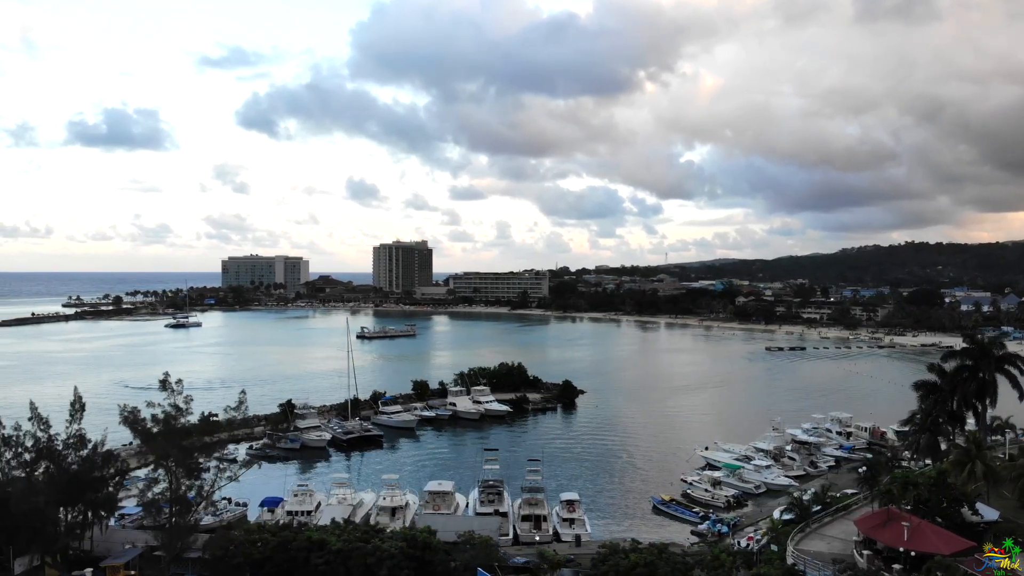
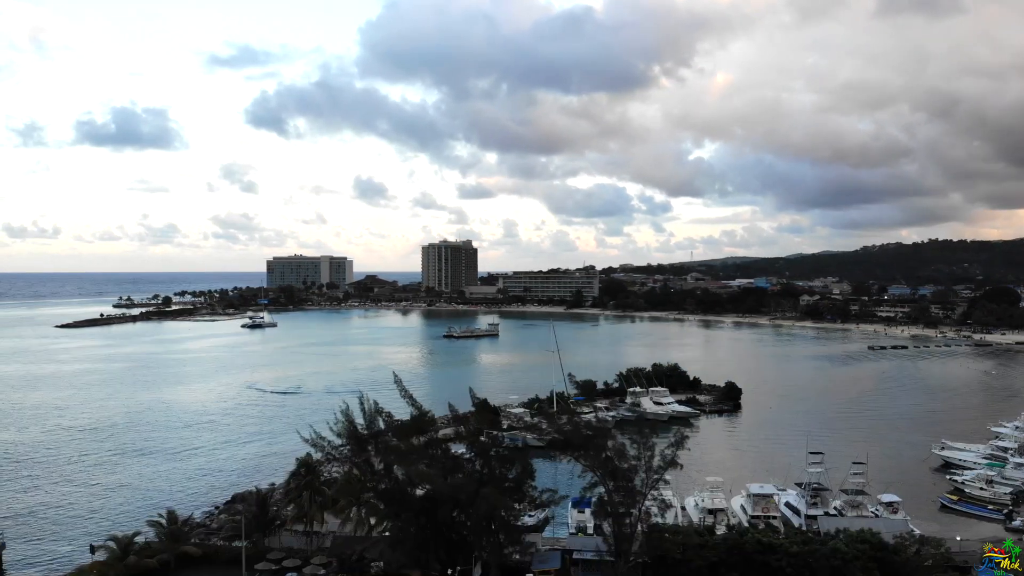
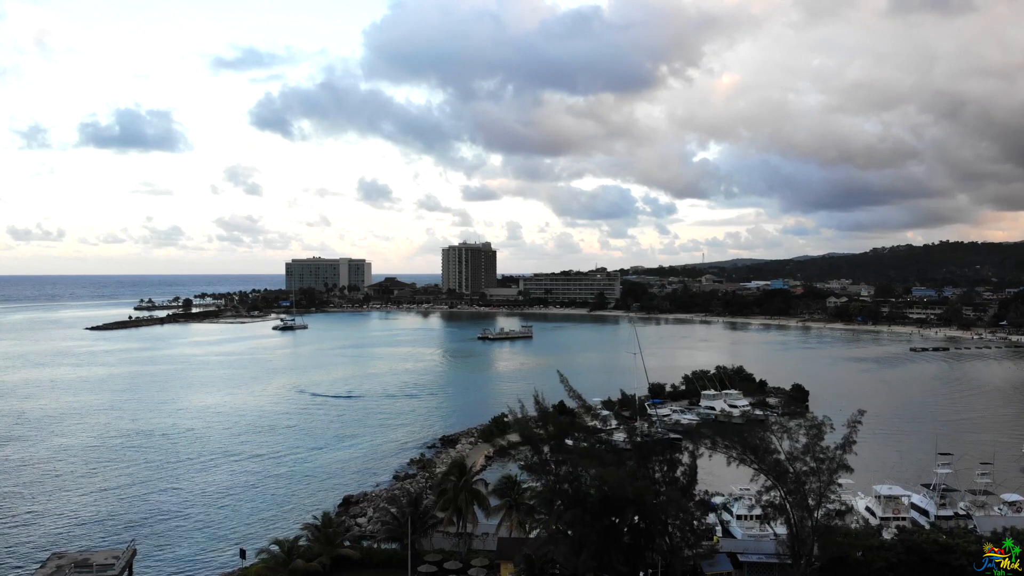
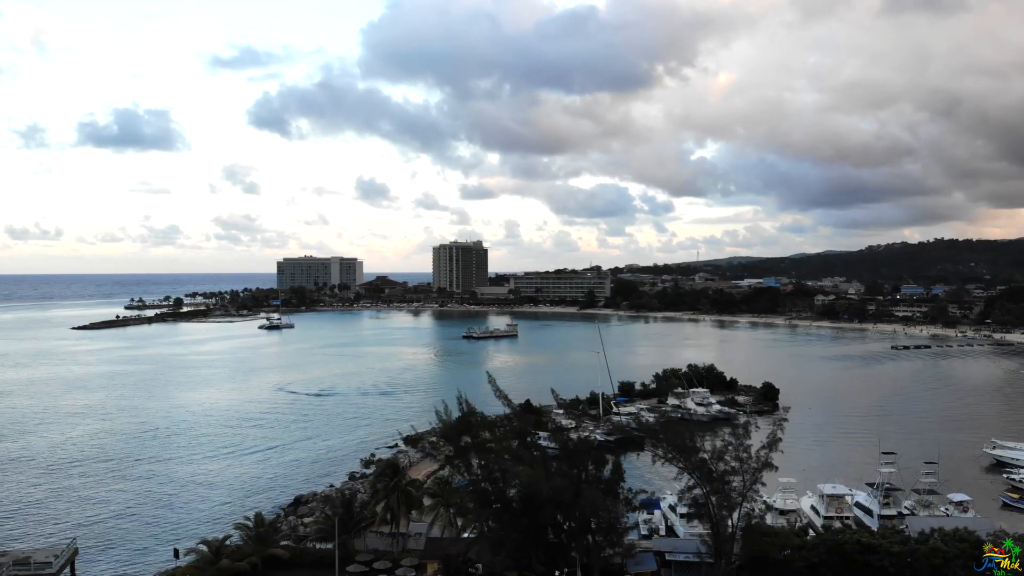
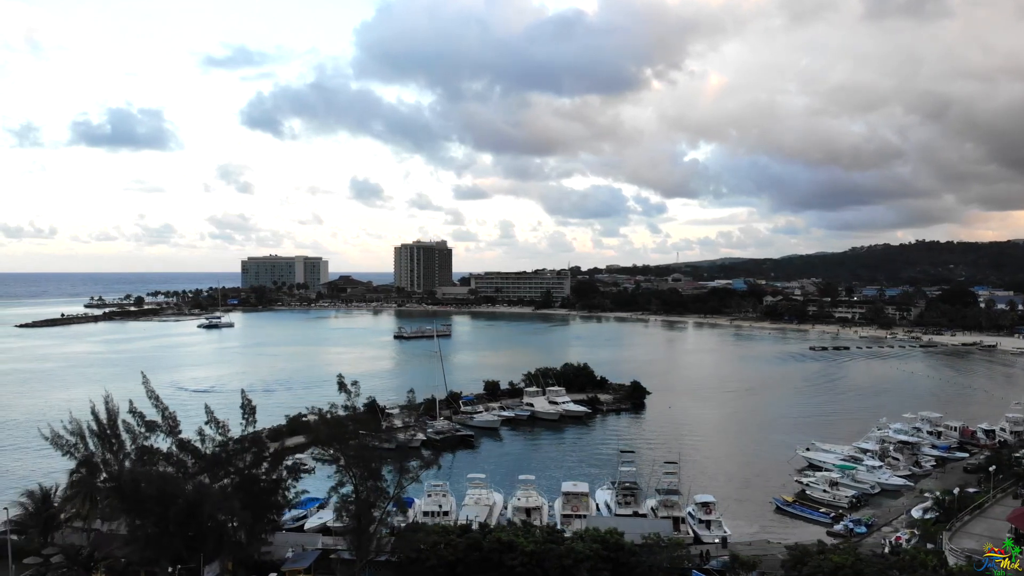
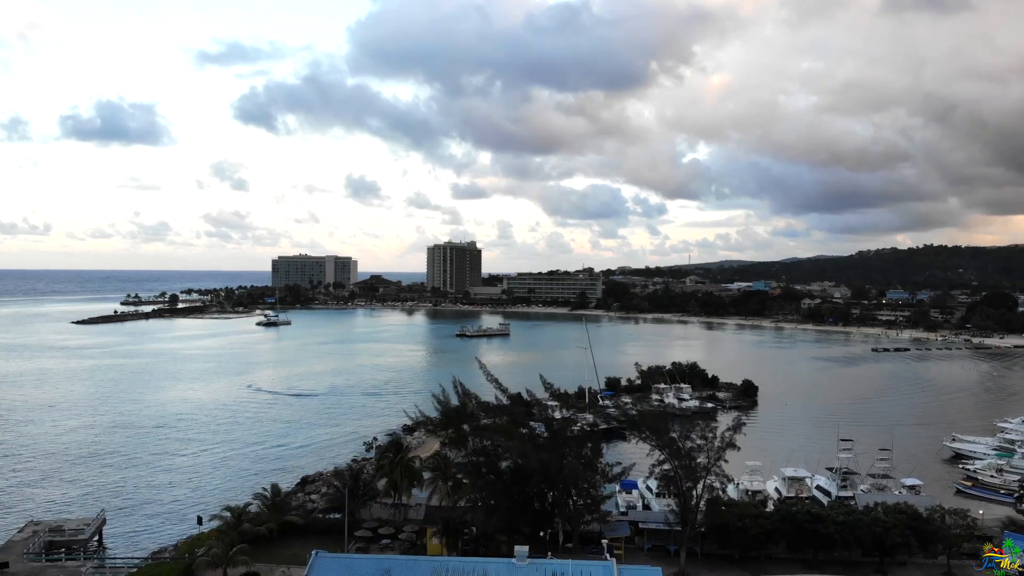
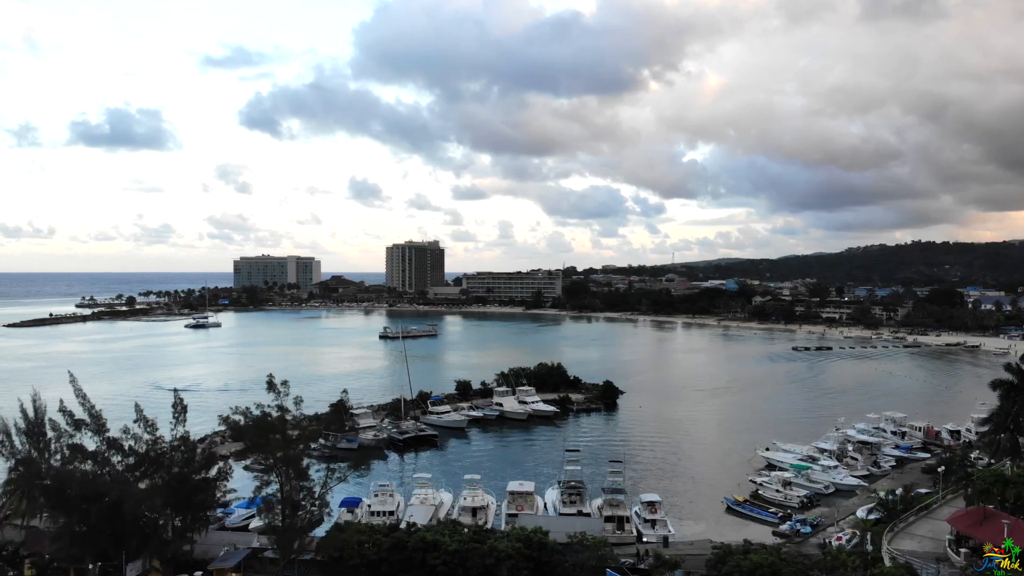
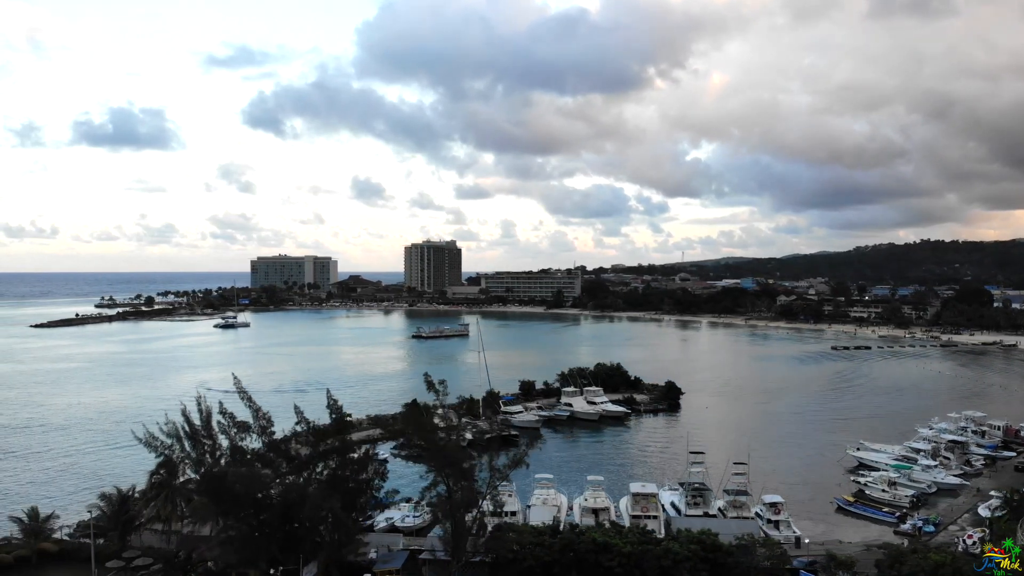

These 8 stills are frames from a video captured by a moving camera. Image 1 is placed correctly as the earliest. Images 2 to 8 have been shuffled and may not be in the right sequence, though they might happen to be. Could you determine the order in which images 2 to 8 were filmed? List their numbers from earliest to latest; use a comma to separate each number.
7, 5, 8, 2, 4, 3, 6
